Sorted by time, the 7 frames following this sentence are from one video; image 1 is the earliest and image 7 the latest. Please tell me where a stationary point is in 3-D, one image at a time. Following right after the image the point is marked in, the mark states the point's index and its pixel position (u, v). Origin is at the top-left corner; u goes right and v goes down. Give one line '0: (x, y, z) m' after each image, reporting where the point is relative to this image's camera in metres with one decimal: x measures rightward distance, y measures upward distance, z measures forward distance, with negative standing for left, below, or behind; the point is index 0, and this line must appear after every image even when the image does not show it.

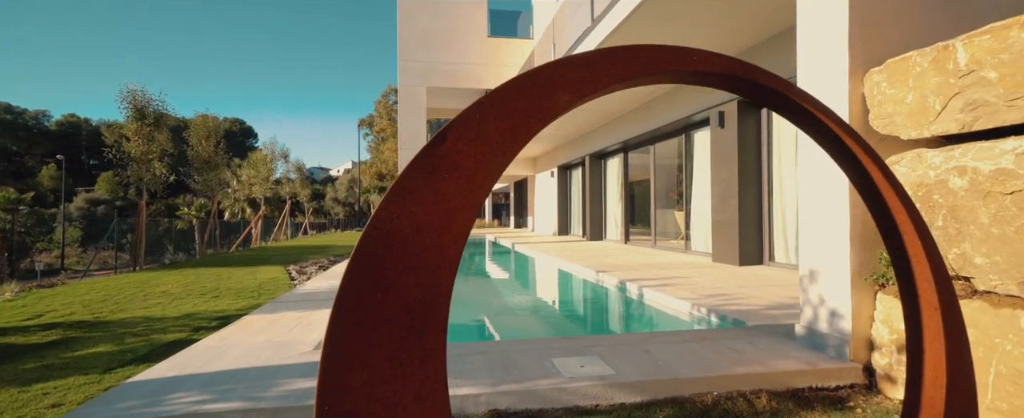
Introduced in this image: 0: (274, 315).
0: (-1.4, -0.6, +2.8) m
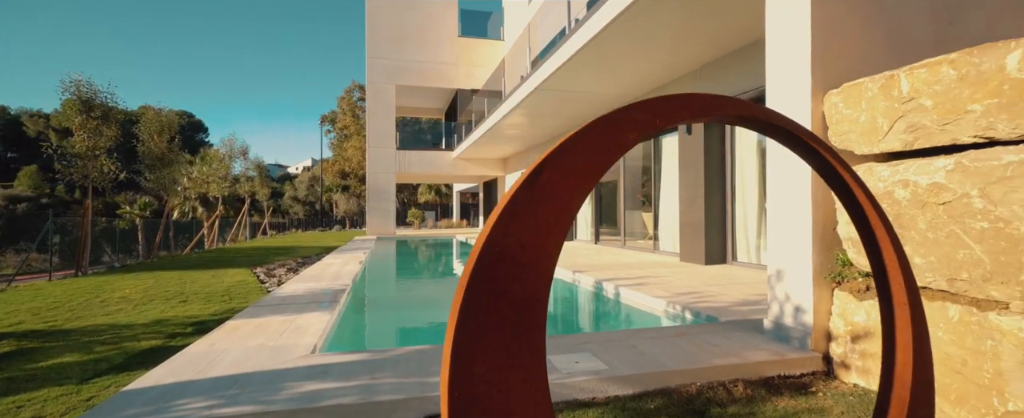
0: (-1.5, -0.7, +2.8) m
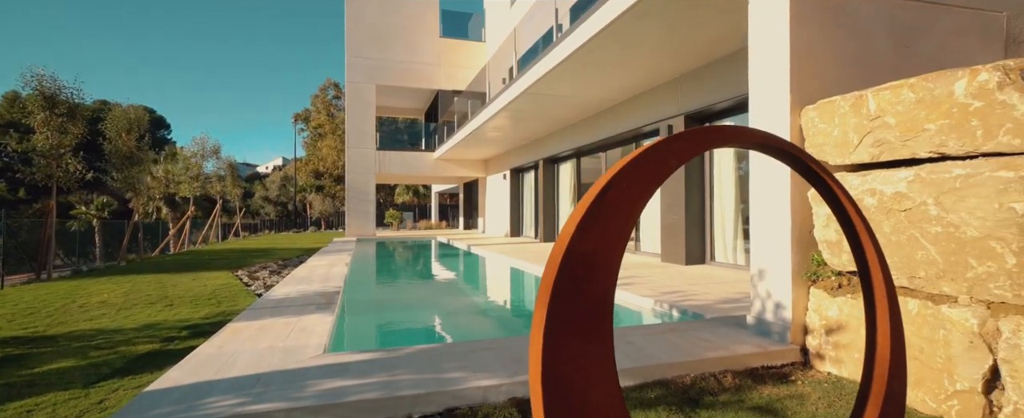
0: (-1.5, -0.7, +2.9) m
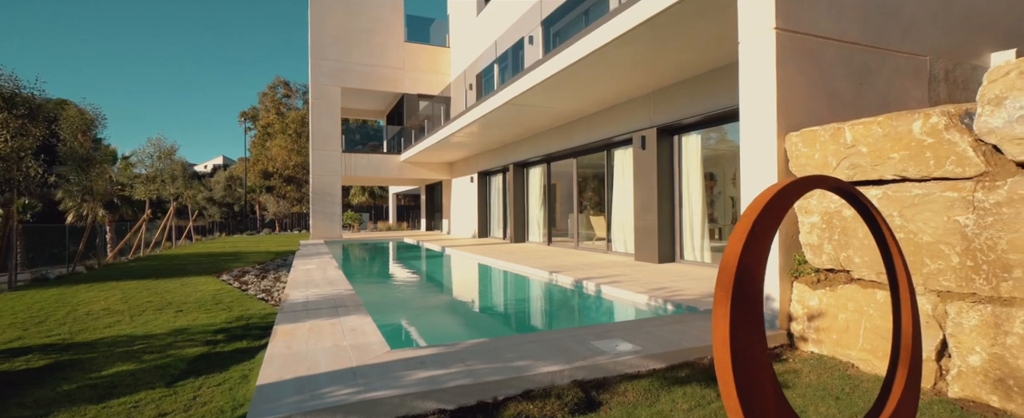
0: (-1.3, -0.7, +3.0) m
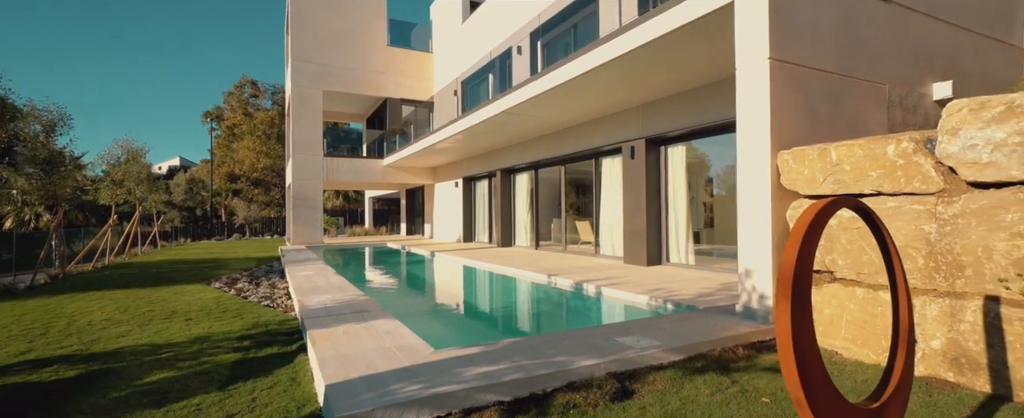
0: (-1.1, -0.8, +3.2) m
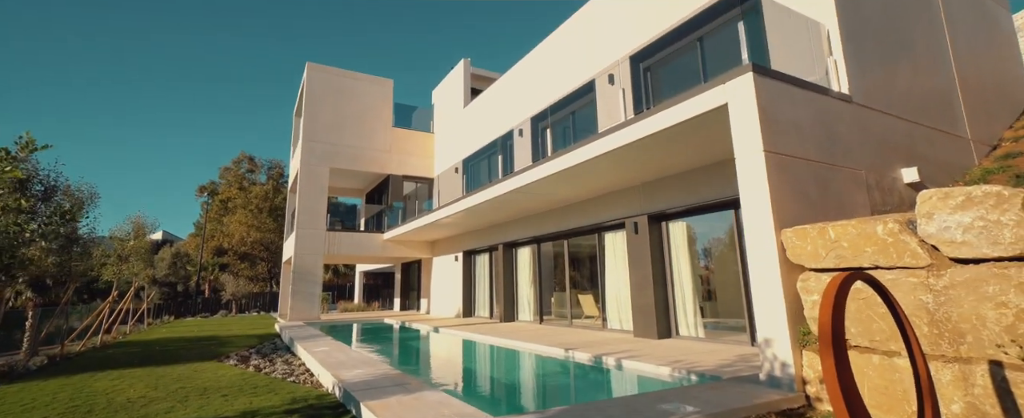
0: (-0.8, -1.3, +3.3) m
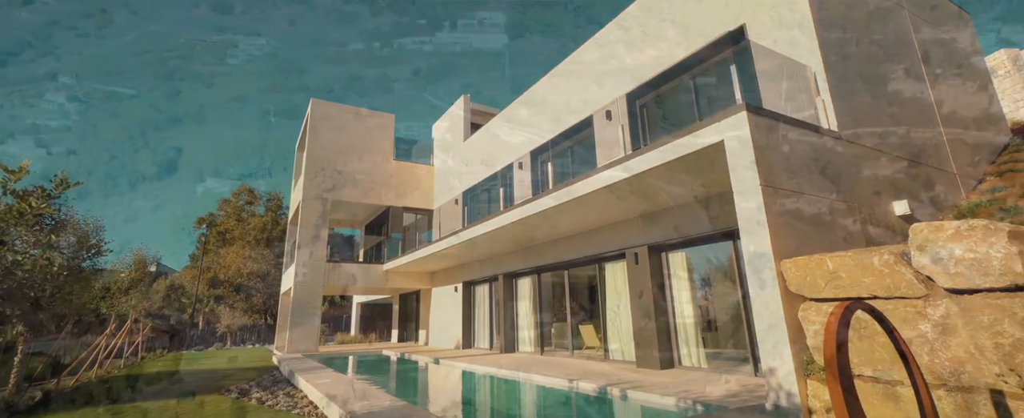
0: (-0.8, -1.6, +3.3) m
